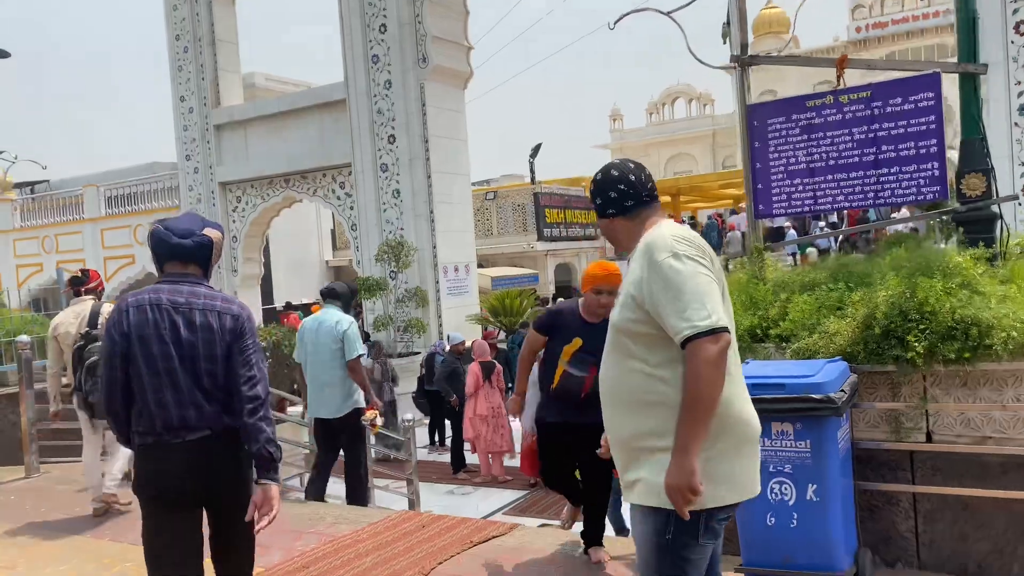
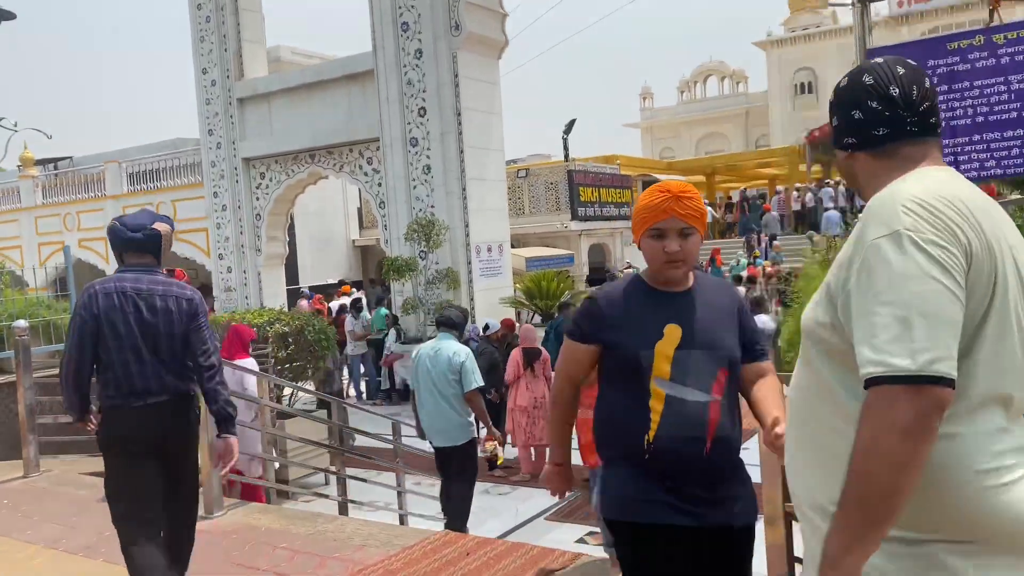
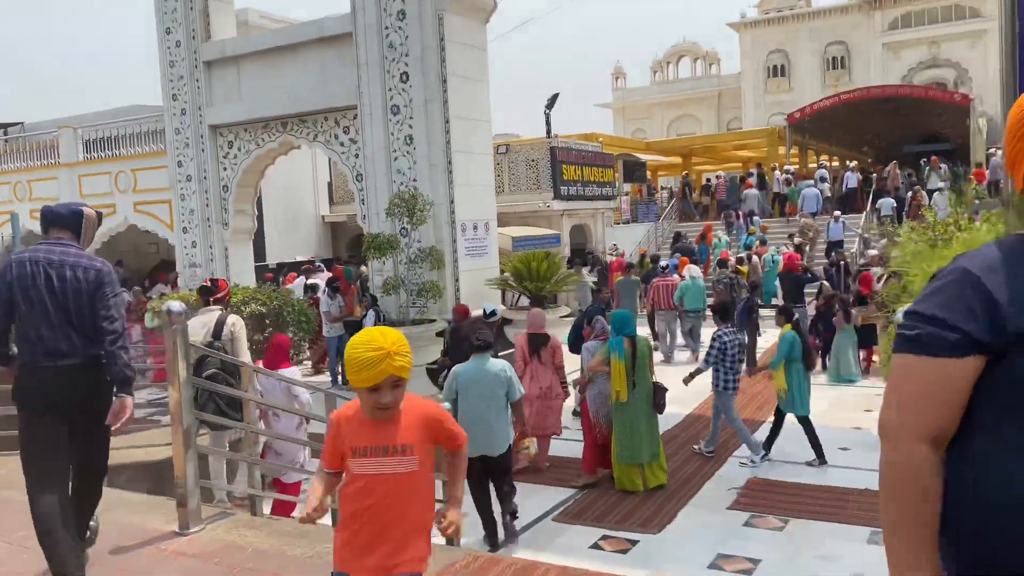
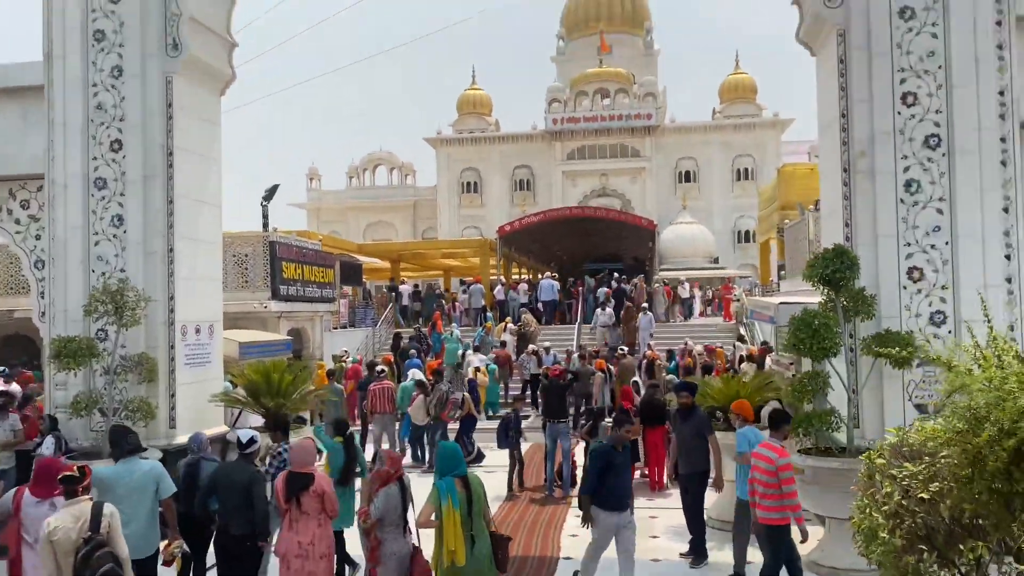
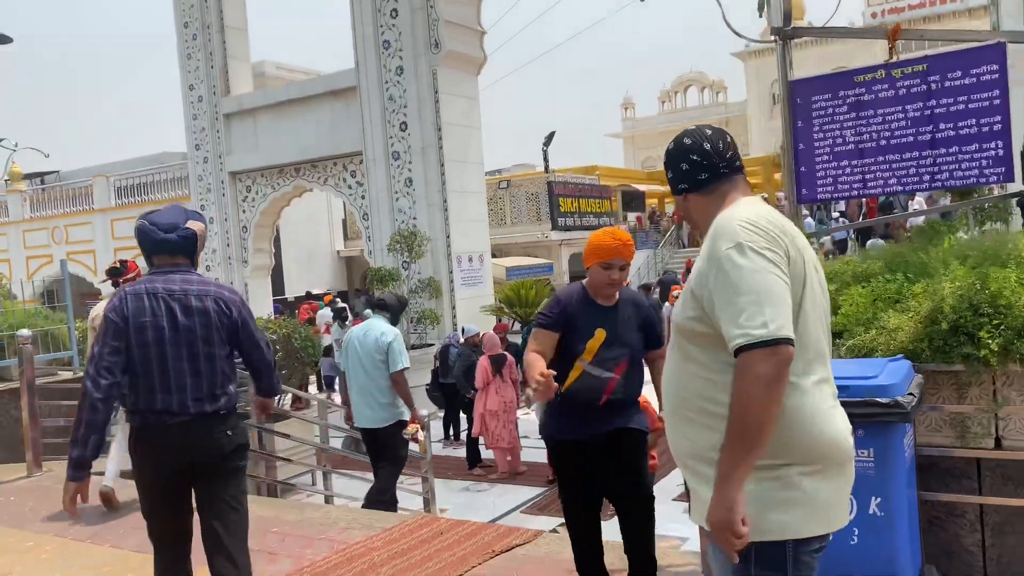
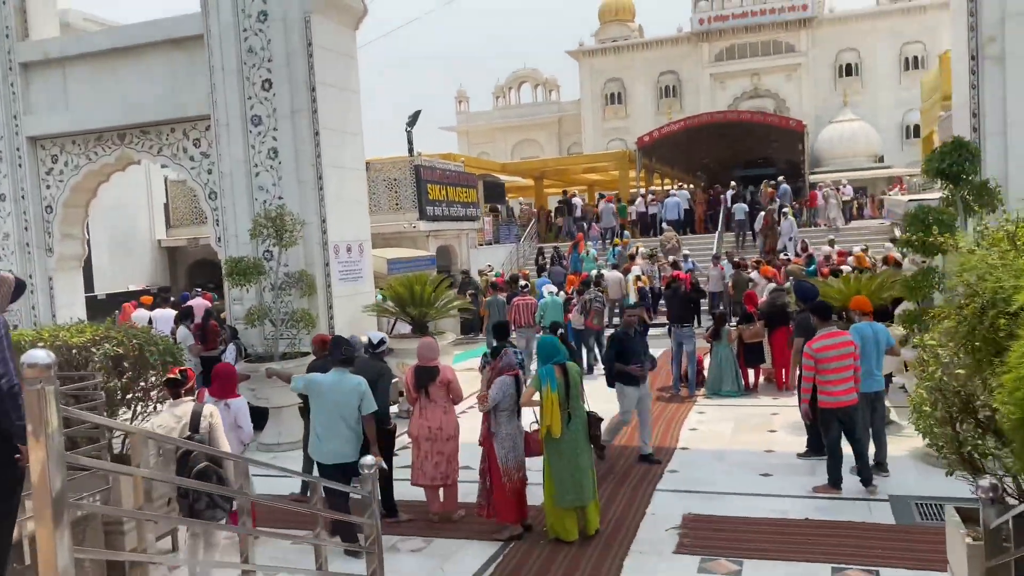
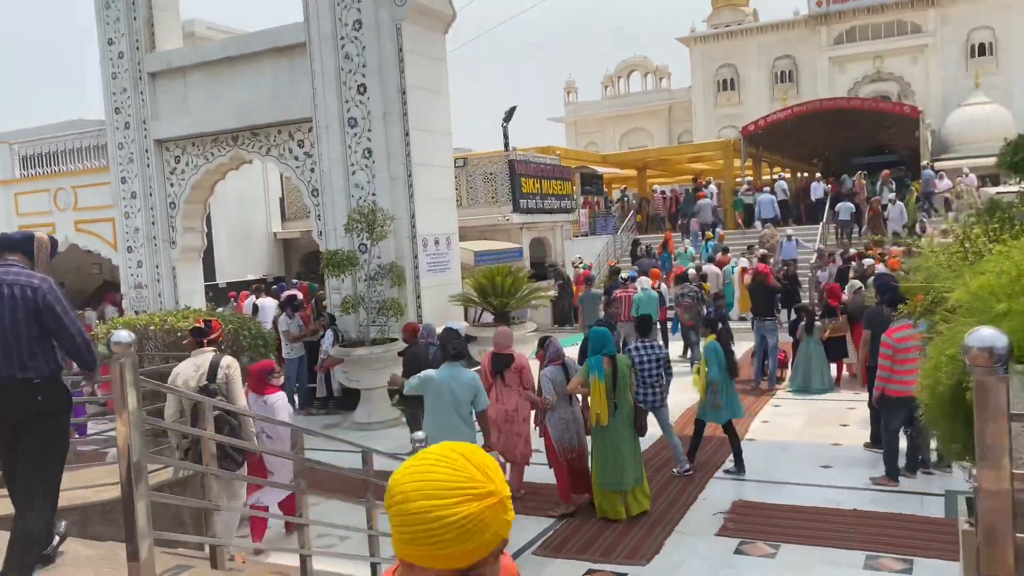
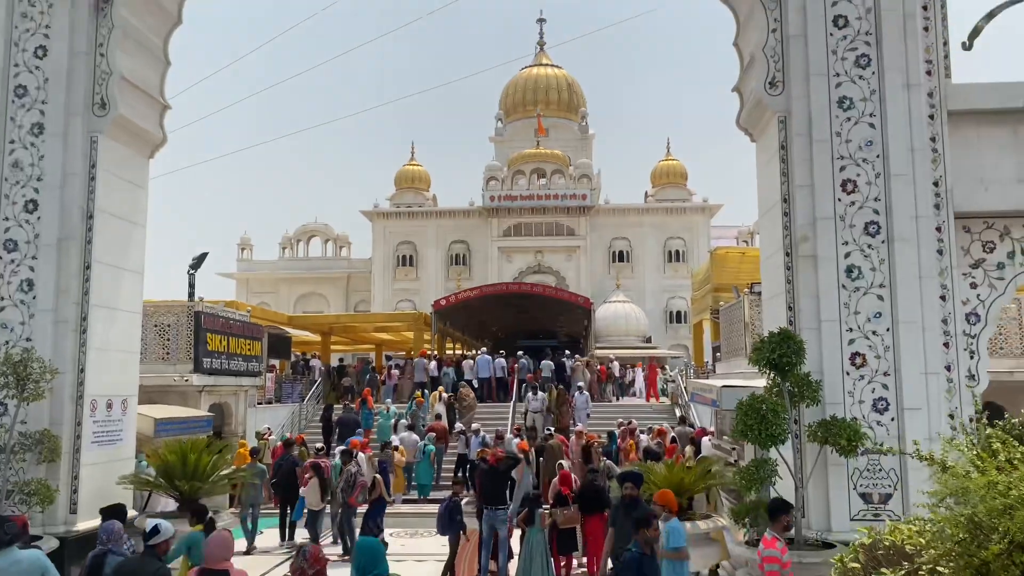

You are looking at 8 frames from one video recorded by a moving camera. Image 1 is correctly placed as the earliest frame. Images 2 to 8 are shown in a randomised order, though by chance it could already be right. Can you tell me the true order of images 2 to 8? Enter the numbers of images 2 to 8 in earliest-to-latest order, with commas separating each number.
5, 2, 3, 7, 6, 4, 8
